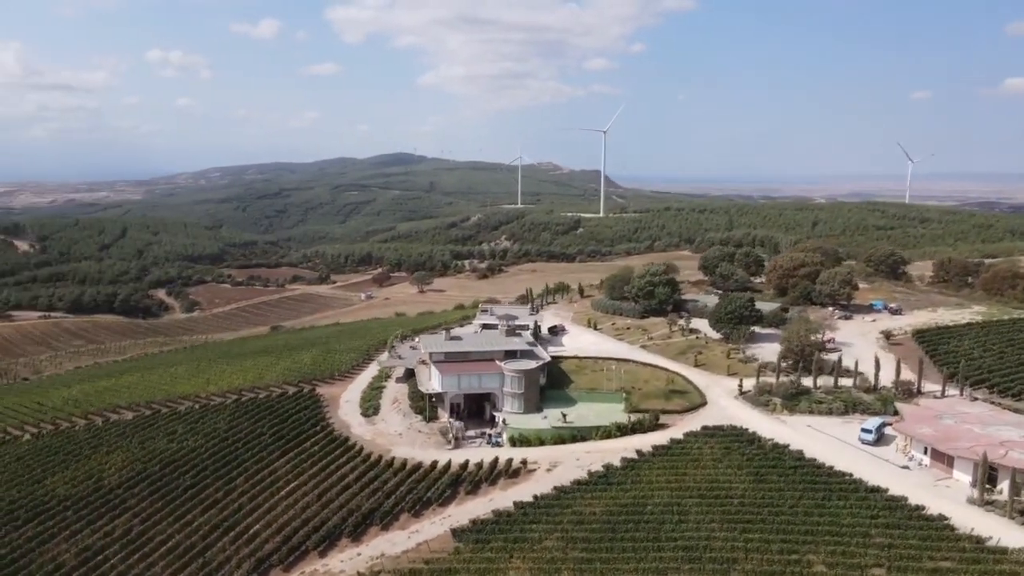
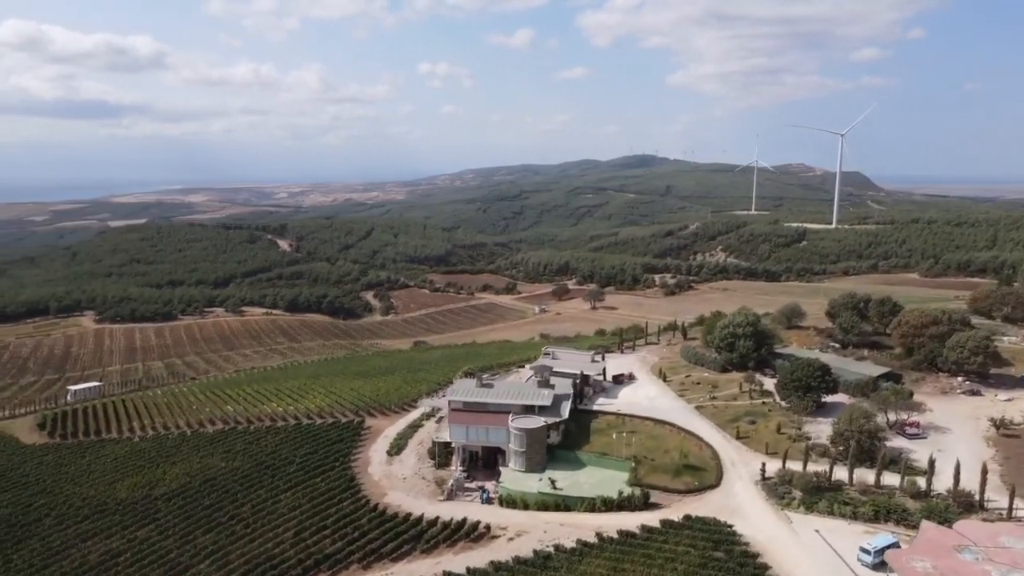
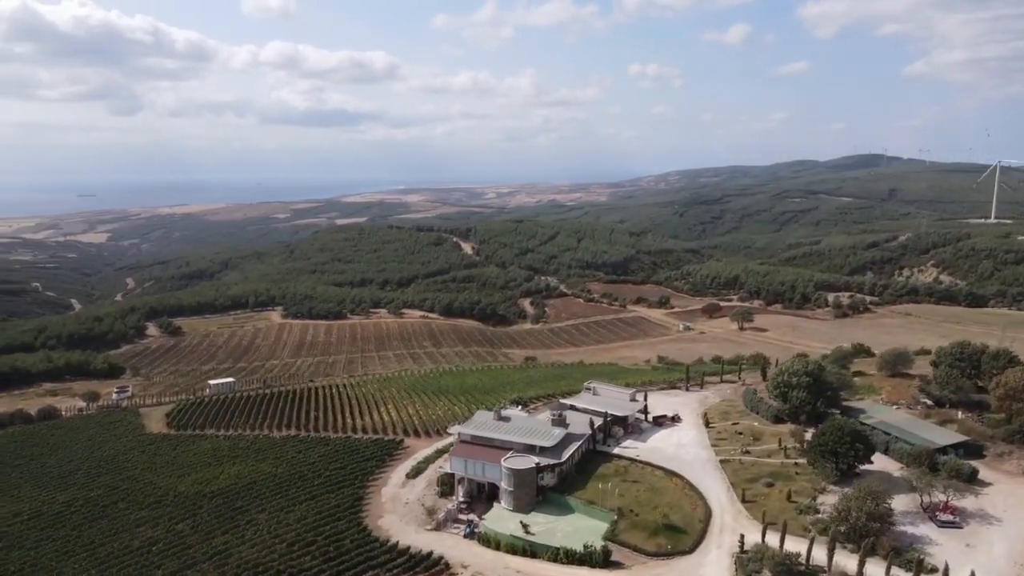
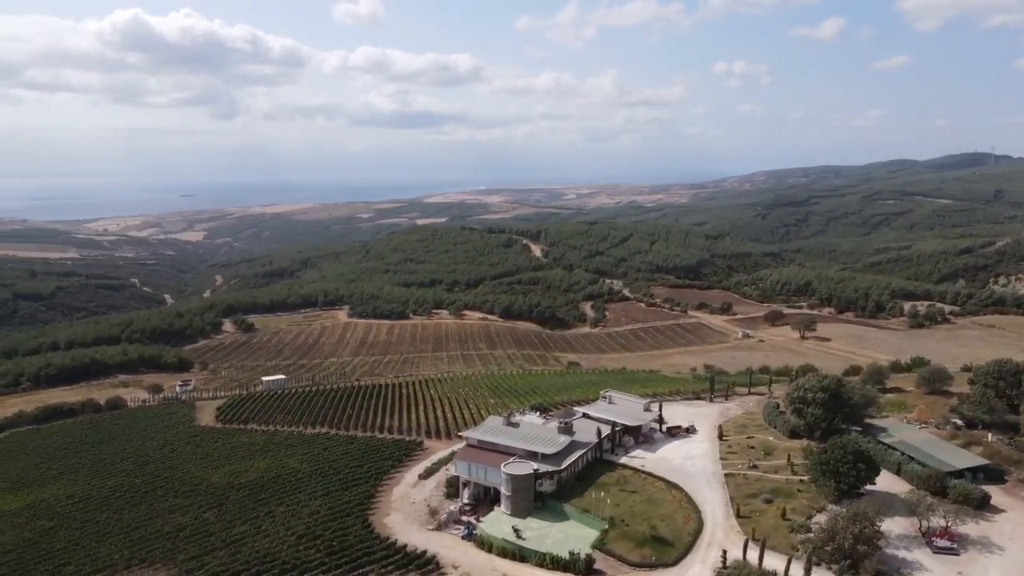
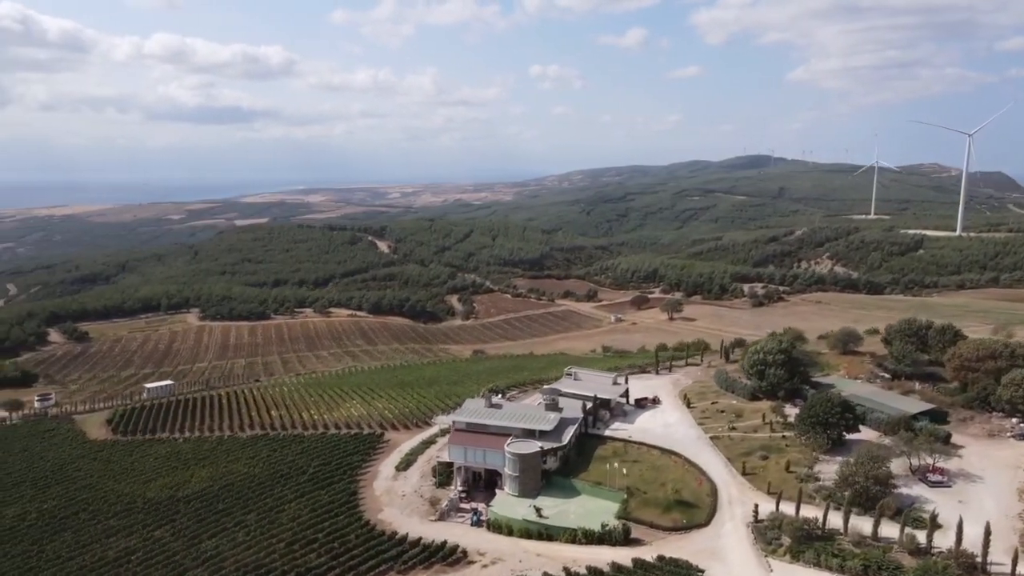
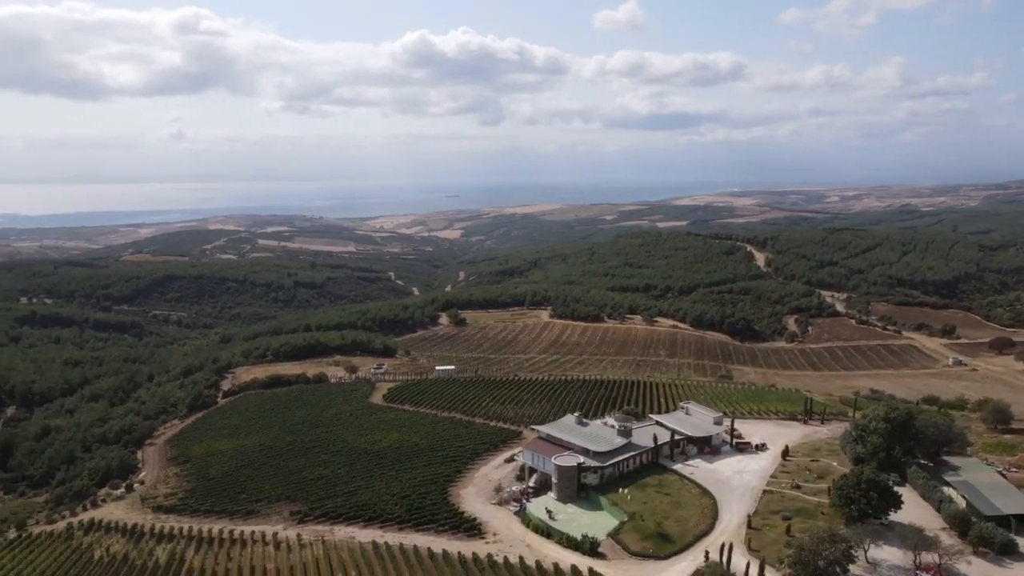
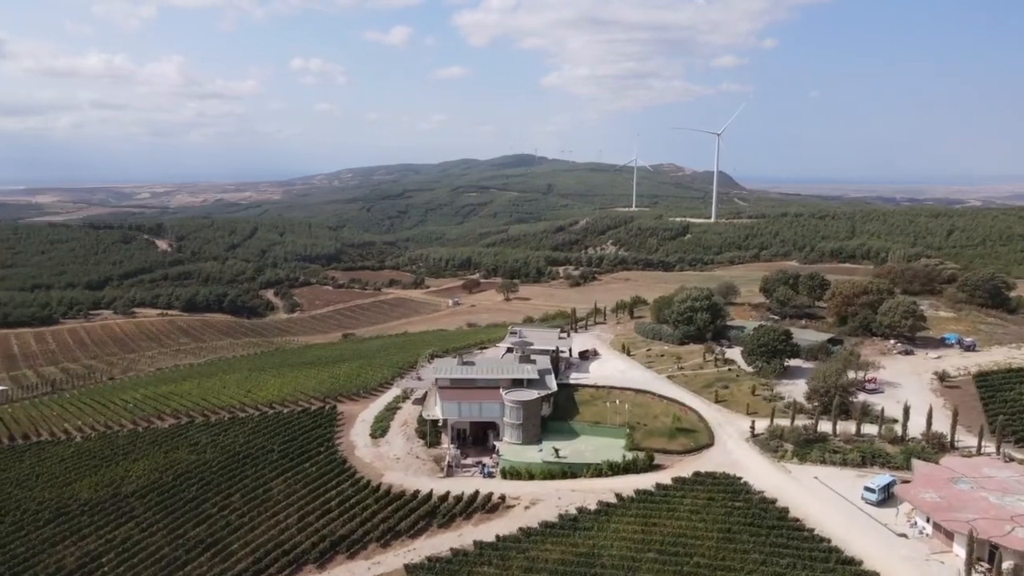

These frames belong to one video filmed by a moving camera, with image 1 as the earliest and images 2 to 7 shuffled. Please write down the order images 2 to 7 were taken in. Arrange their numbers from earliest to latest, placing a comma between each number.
7, 2, 5, 3, 4, 6
